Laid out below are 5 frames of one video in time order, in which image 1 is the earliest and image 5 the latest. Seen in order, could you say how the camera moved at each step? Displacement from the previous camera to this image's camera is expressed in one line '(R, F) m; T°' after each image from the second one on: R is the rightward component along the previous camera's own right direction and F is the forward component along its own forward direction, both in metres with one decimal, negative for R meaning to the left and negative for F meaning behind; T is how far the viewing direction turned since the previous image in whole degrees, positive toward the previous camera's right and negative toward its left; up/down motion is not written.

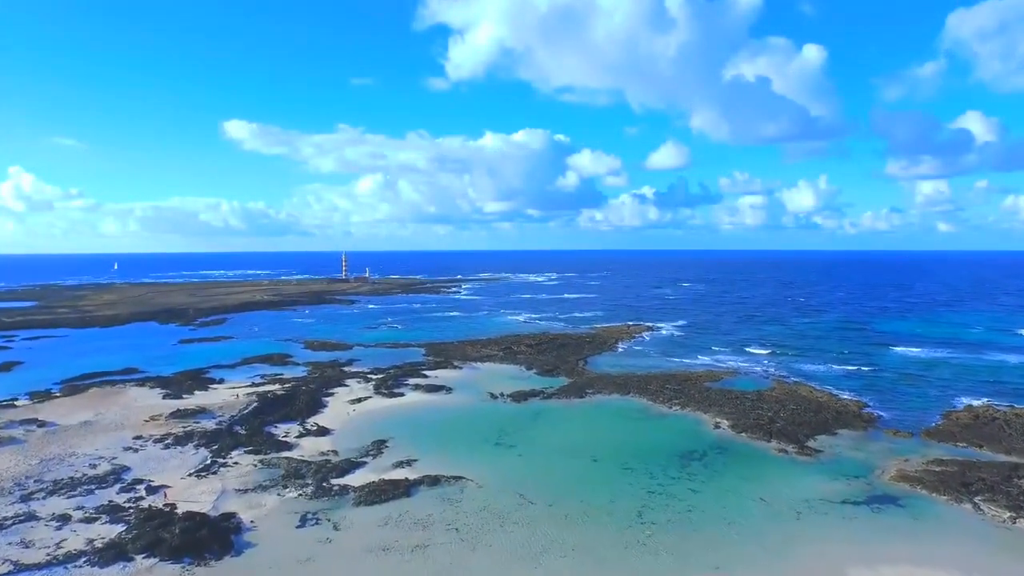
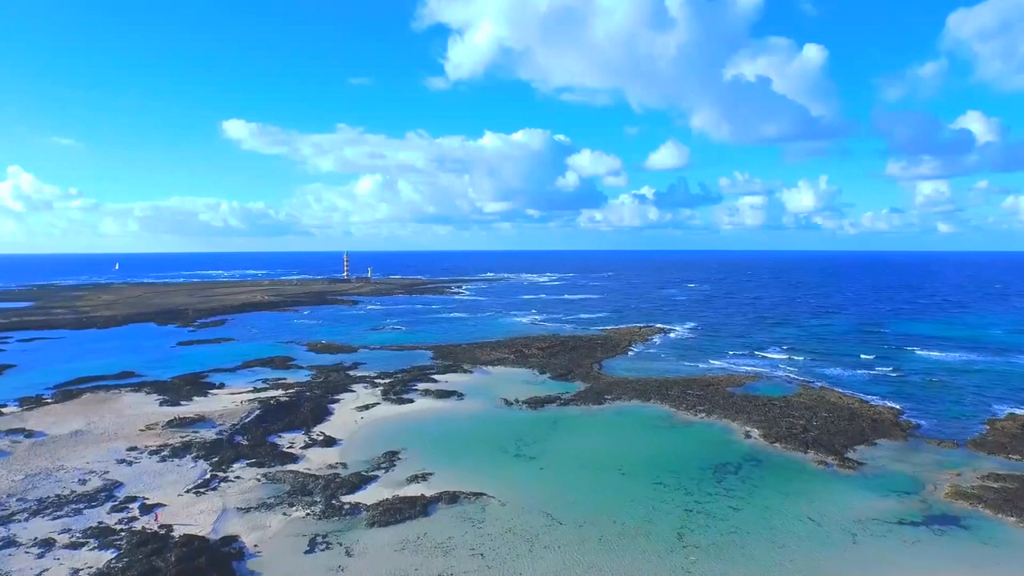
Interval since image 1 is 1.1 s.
(-0.9, +1.6) m; 0°
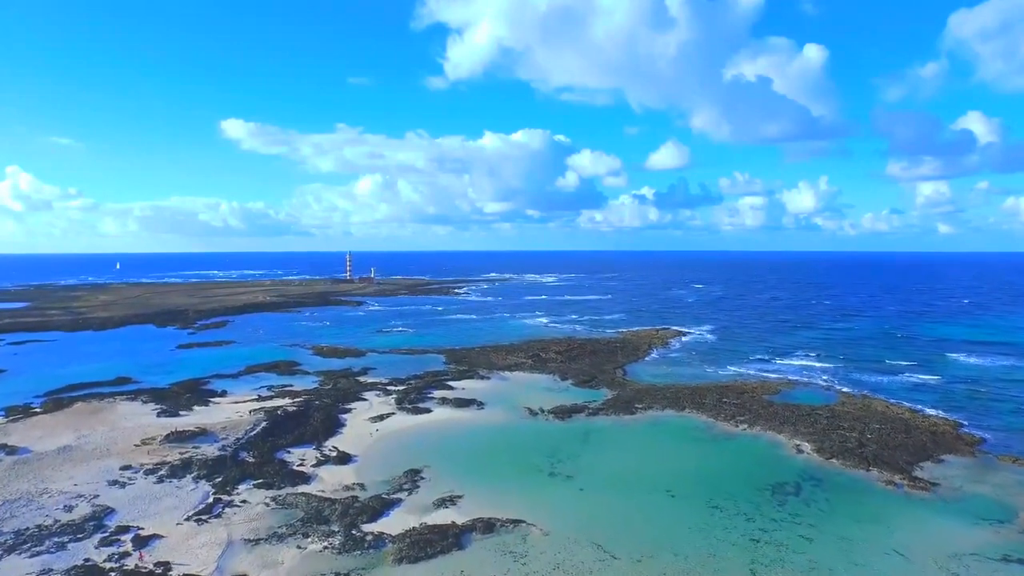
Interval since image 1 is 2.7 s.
(-1.3, +2.2) m; 0°
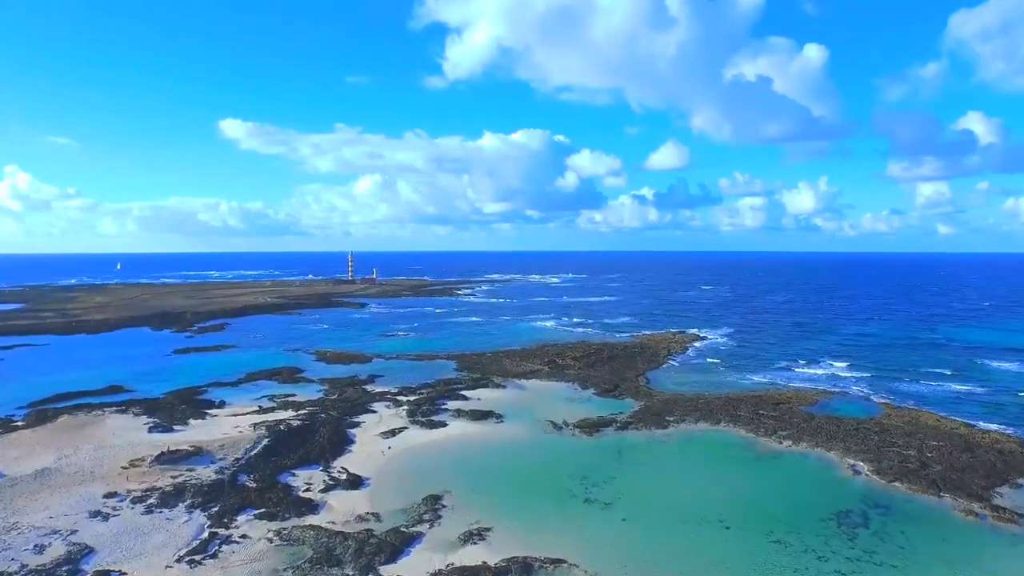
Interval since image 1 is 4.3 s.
(-1.1, +2.2) m; 0°
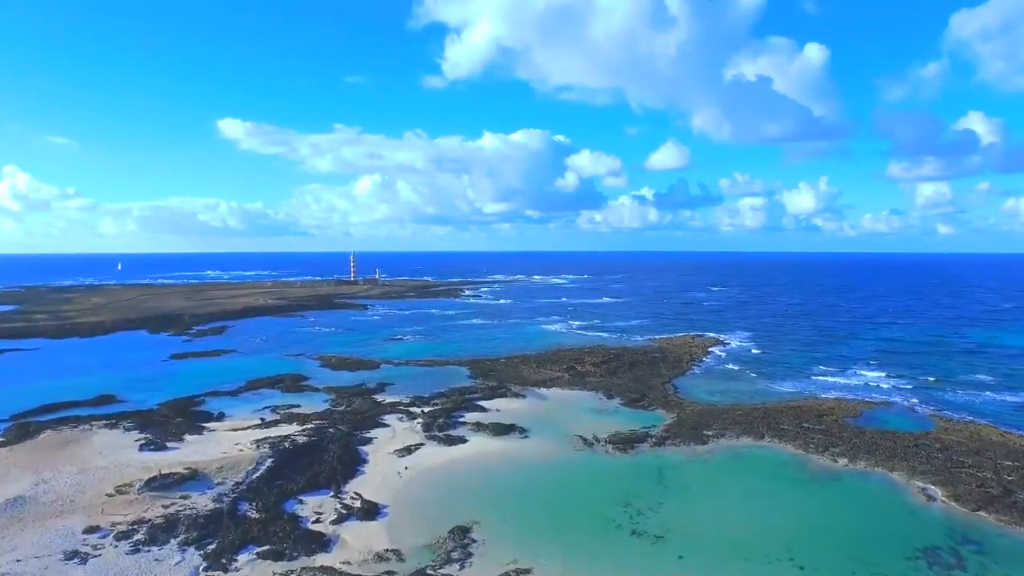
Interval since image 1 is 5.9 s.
(-1.1, +2.3) m; 0°
